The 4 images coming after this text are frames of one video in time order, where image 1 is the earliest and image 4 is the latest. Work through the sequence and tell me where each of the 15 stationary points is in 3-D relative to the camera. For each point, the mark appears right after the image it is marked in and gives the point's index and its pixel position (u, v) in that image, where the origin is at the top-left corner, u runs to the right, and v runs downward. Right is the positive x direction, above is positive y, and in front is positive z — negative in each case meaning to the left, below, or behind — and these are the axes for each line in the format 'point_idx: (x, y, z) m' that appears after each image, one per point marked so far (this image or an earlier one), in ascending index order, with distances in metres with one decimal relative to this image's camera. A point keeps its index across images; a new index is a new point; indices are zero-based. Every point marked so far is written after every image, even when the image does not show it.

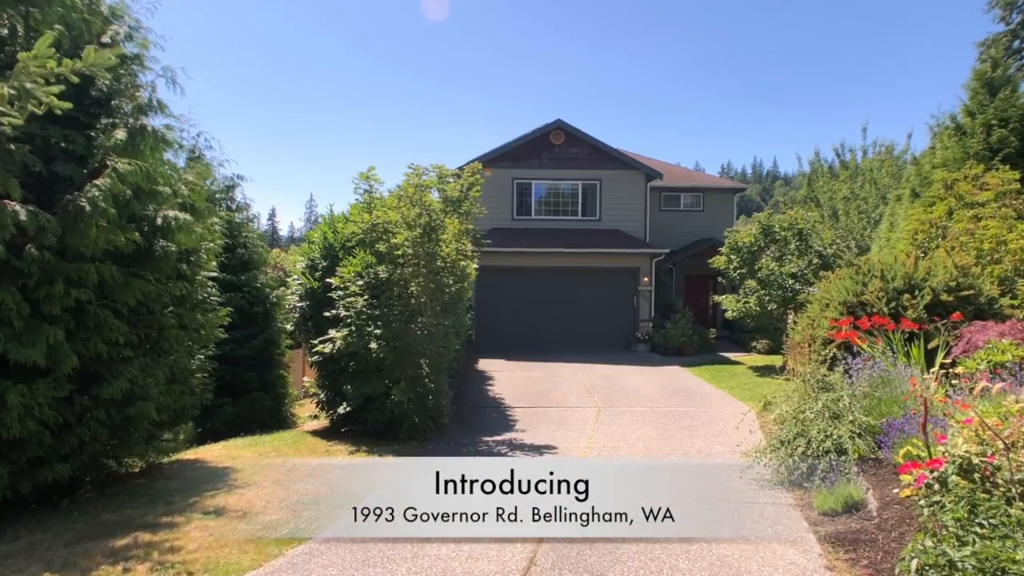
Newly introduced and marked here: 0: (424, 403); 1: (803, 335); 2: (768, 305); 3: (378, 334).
0: (-1.2, -1.5, +7.9) m
1: (+4.0, -0.6, +8.2) m
2: (+6.2, -0.4, +14.6) m
3: (-1.7, -0.6, +7.6) m
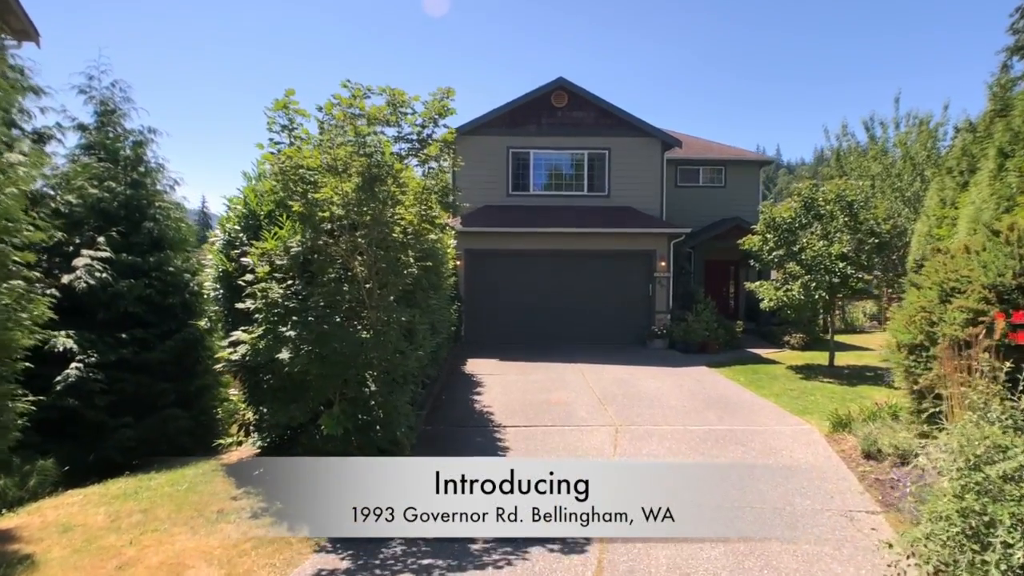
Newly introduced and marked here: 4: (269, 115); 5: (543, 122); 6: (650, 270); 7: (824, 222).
0: (-1.3, -1.4, +5.5) m
1: (+3.8, -0.4, +5.8) m
2: (+6.1, -0.1, +12.2) m
3: (-1.9, -0.4, +5.2) m
4: (-2.2, +1.6, +5.4) m
5: (+0.8, +4.3, +15.7) m
6: (+3.4, +0.4, +15.1) m
7: (+6.5, +1.4, +12.7) m
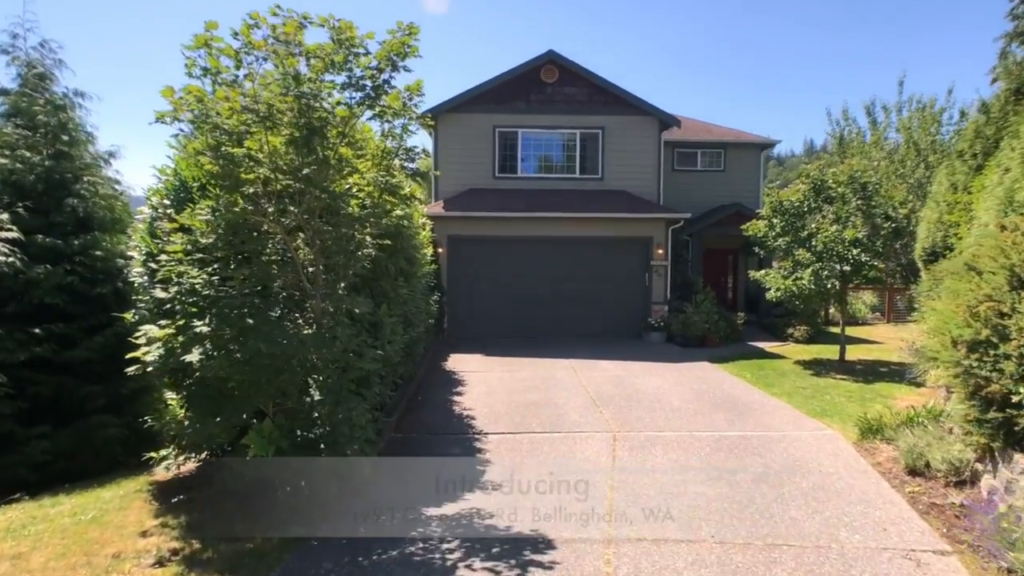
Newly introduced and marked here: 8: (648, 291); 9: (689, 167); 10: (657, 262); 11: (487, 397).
0: (-1.4, -1.2, +4.5) m
1: (+3.7, -0.3, +4.8) m
2: (+5.8, +0.1, +11.3) m
3: (-2.0, -0.3, +4.1) m
4: (-2.3, +1.7, +4.3) m
5: (+0.5, +4.6, +14.6) m
6: (+3.1, +0.6, +14.1) m
7: (+6.3, +1.6, +11.7) m
8: (+3.1, -0.1, +14.1) m
9: (+5.0, +3.4, +17.1) m
10: (+3.3, +0.6, +13.9) m
11: (-0.4, -1.5, +8.6) m
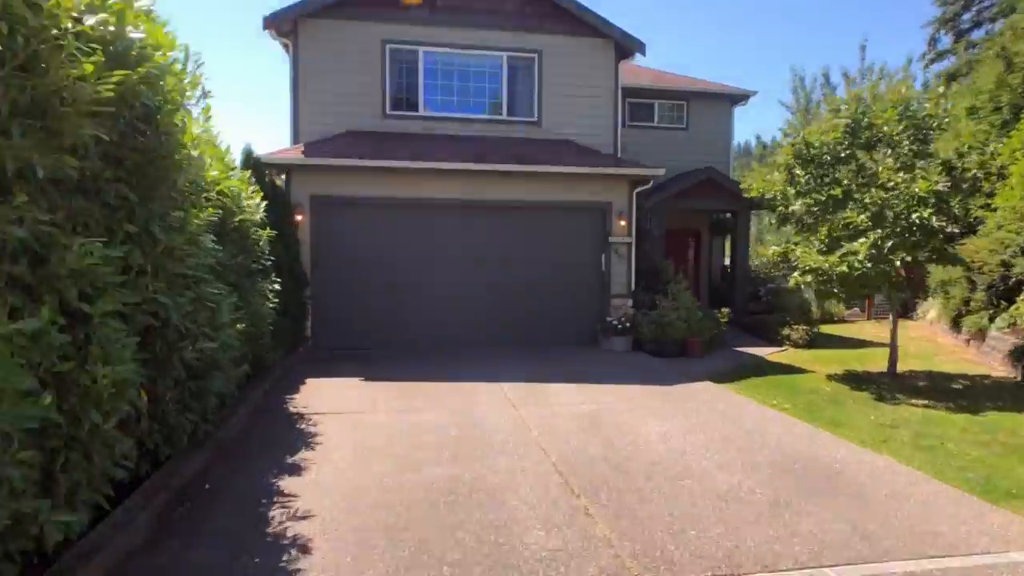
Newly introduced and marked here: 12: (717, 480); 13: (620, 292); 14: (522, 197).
0: (-1.6, -1.0, -0.1) m
1: (+3.4, 0.0, +1.0) m
2: (+4.6, +0.4, +7.7) m
3: (-2.2, -0.1, -0.5) m
4: (-2.5, +1.9, -0.3) m
5: (-1.2, +4.7, +10.3) m
6: (+1.5, +0.8, +10.1) m
7: (+5.0, +1.8, +8.2) m
8: (+1.6, +0.1, +10.1) m
9: (+3.0, +3.6, +13.3) m
10: (+1.8, +0.8, +10.0) m
11: (-1.1, -1.3, +4.2) m
12: (+1.5, -1.3, +4.4) m
13: (+1.8, 0.0, +10.1) m
14: (+0.2, +1.4, +9.6) m
